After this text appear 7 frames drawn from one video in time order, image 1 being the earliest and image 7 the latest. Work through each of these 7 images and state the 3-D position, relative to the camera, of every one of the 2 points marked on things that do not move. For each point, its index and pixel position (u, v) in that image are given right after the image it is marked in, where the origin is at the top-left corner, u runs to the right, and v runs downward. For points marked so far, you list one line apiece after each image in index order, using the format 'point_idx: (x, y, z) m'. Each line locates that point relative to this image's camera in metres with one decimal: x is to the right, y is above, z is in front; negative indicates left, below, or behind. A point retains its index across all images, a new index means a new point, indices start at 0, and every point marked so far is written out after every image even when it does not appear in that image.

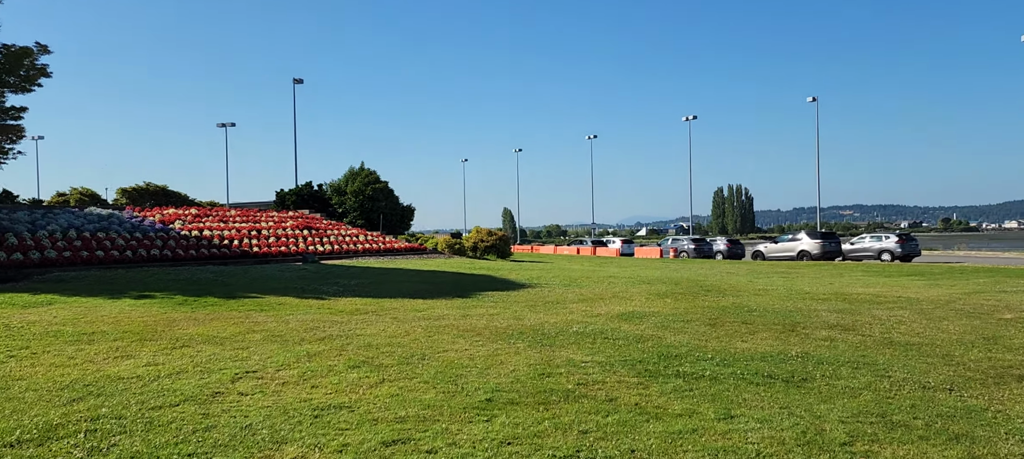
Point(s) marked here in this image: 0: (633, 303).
0: (+2.0, -1.2, +11.8) m
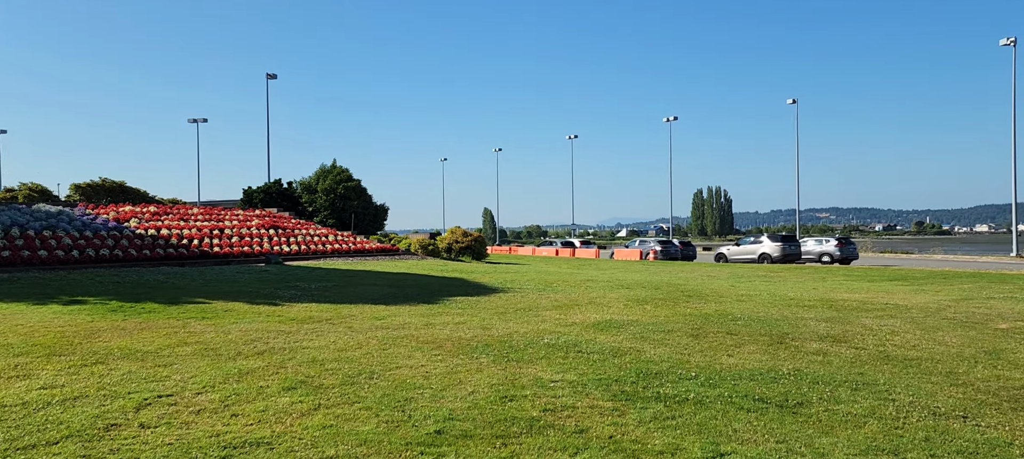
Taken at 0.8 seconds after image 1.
0: (+1.5, -1.3, +11.1) m
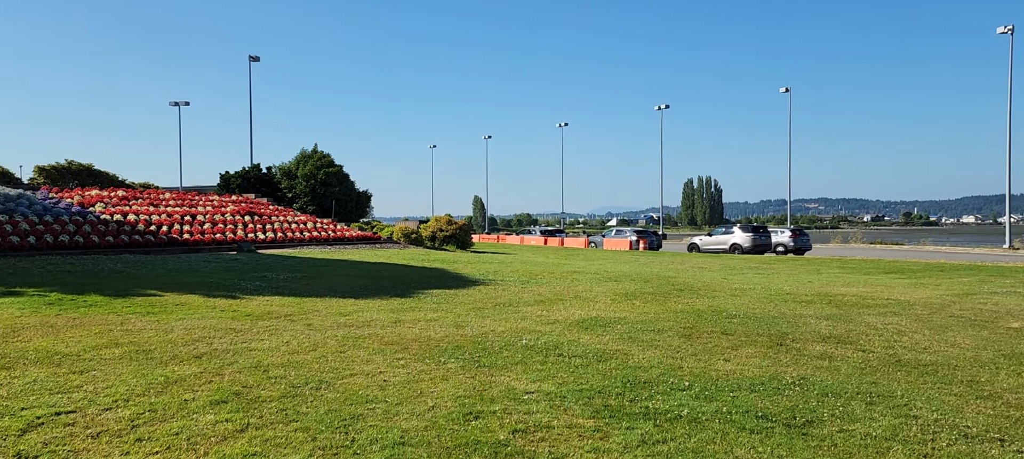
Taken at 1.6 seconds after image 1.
0: (+1.2, -1.1, +10.3) m
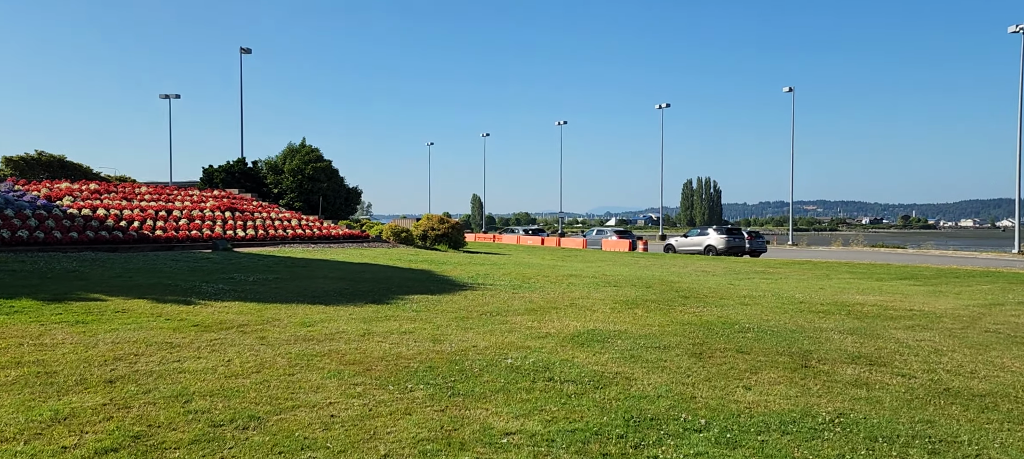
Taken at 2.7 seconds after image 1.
0: (+1.1, -1.1, +9.3) m
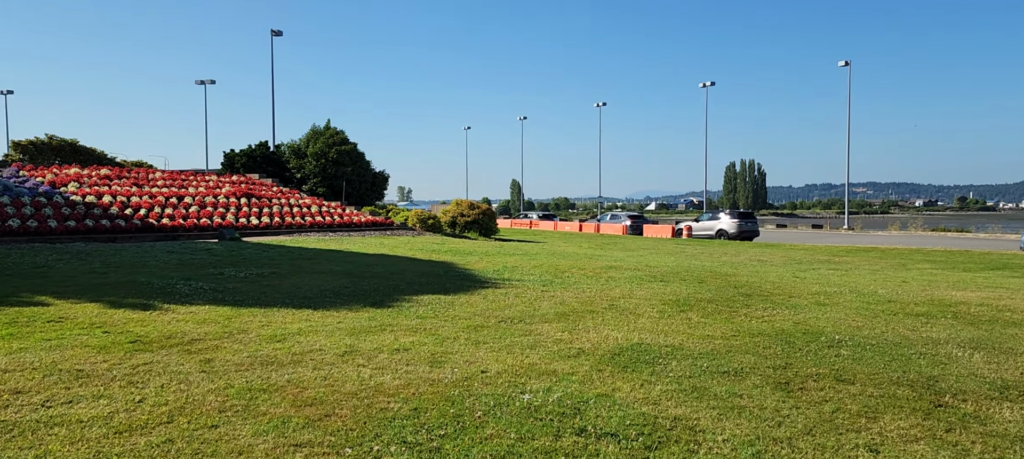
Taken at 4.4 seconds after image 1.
0: (+1.3, -1.0, +7.6) m
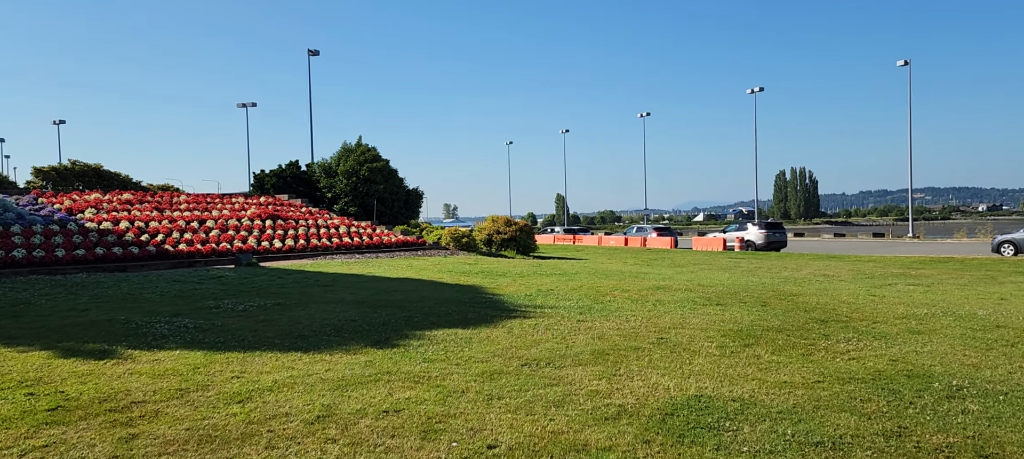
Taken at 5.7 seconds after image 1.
0: (+1.6, -1.1, +6.2) m
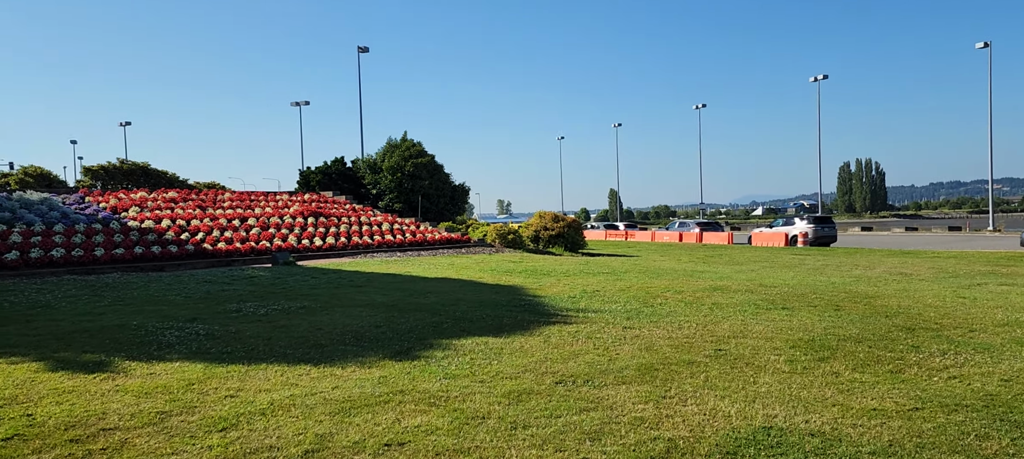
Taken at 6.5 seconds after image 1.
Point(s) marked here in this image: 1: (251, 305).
0: (+1.8, -1.1, +5.3) m
1: (-3.2, -0.9, +8.8) m
